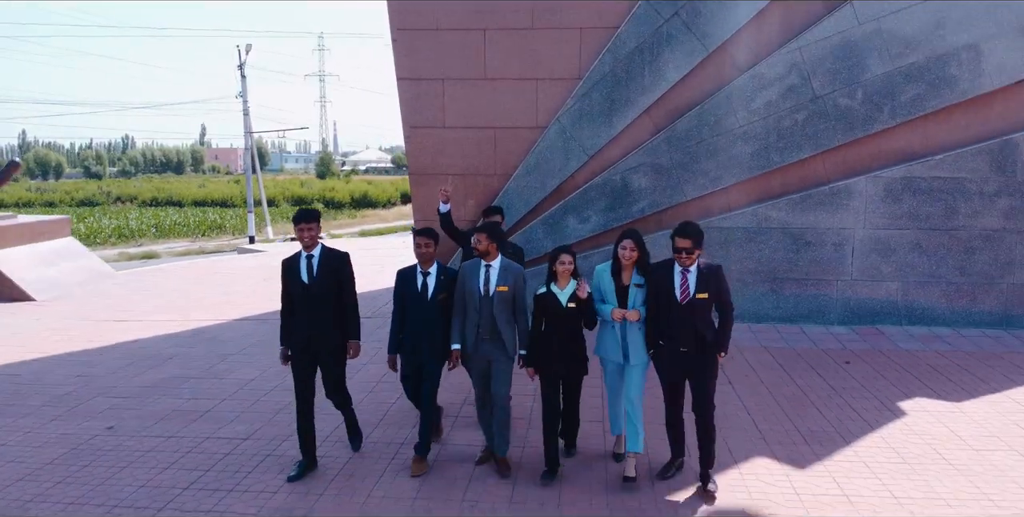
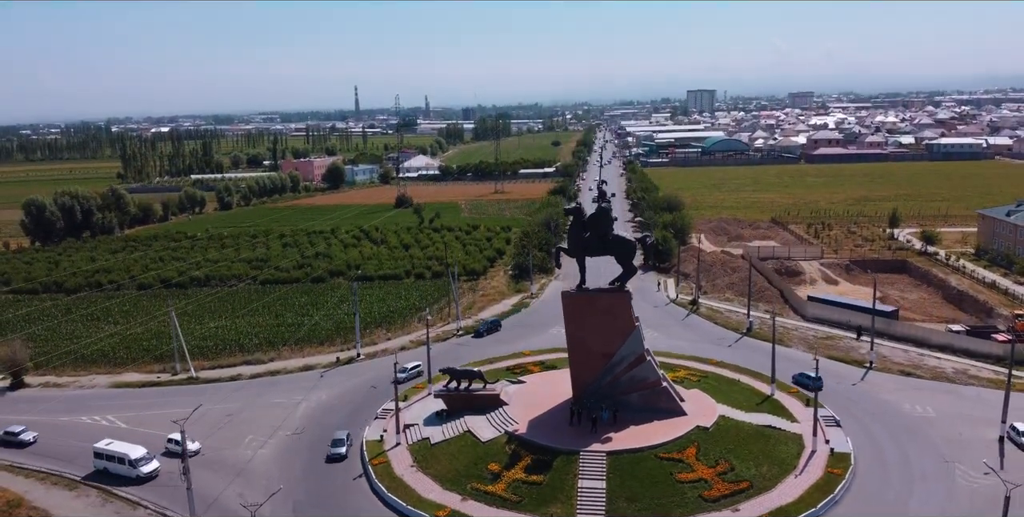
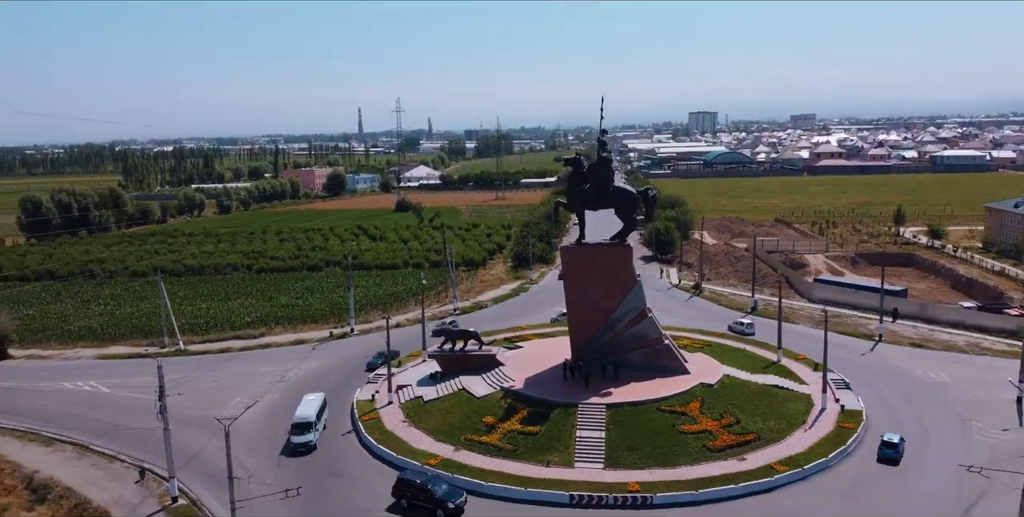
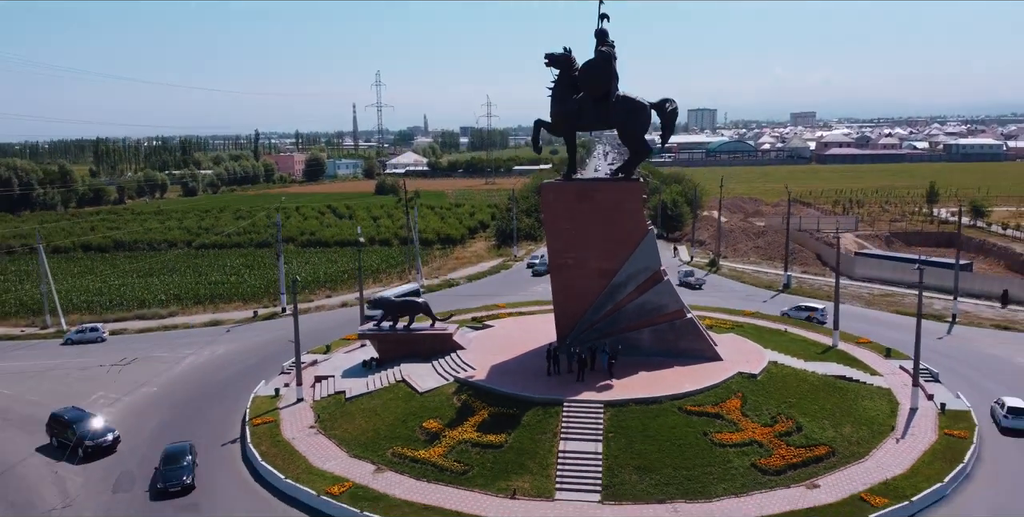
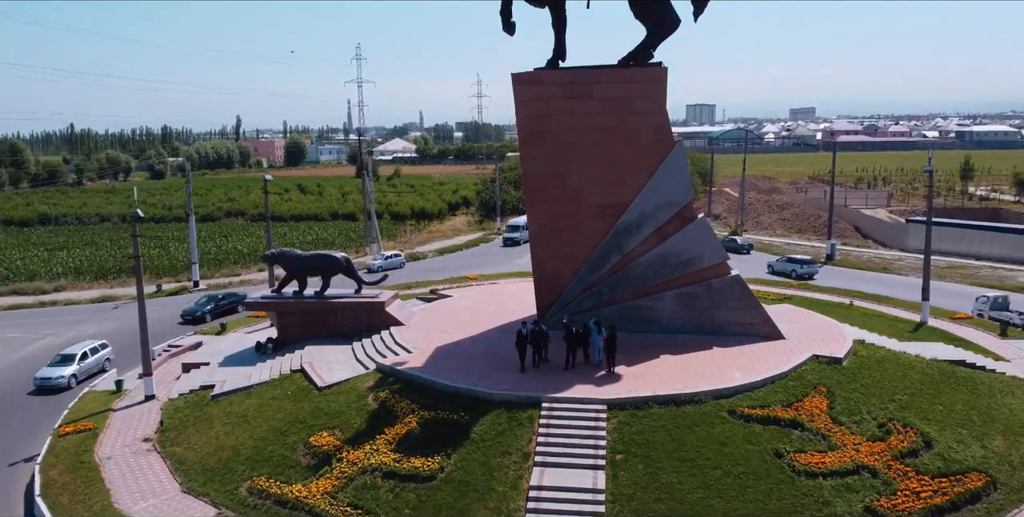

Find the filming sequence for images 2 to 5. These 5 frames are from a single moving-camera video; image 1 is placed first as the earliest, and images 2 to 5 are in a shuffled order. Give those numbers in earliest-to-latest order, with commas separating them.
5, 4, 3, 2
